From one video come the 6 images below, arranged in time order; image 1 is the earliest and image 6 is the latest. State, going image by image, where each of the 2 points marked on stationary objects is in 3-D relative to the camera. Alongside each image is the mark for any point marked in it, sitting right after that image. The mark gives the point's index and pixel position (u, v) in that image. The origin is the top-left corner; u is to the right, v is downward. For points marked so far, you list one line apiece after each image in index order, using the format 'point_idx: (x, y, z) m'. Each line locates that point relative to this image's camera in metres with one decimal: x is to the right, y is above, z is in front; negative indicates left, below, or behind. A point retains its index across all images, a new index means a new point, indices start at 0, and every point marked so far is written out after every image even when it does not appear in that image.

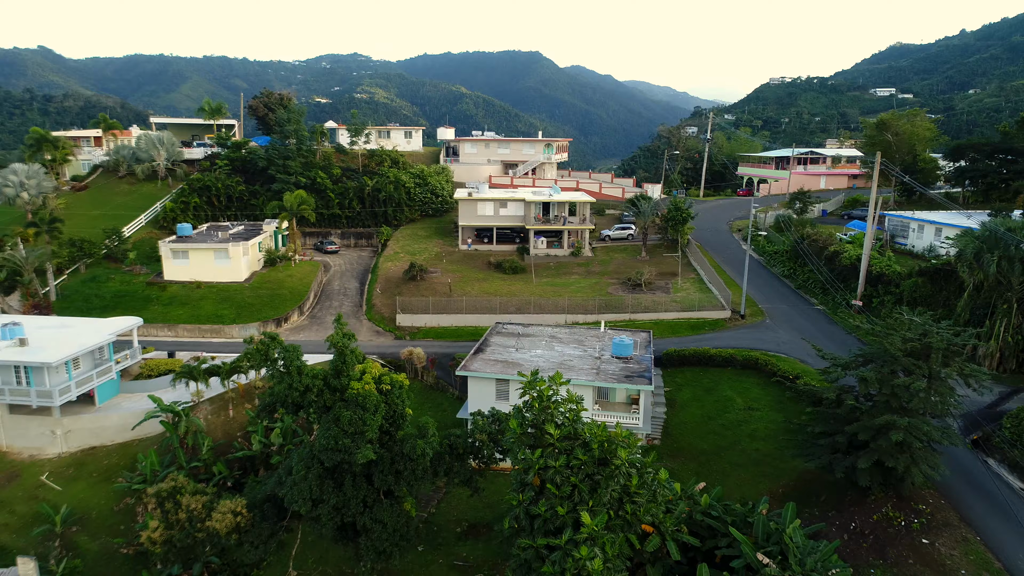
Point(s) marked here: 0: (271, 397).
0: (-3.3, -1.6, +12.7) m
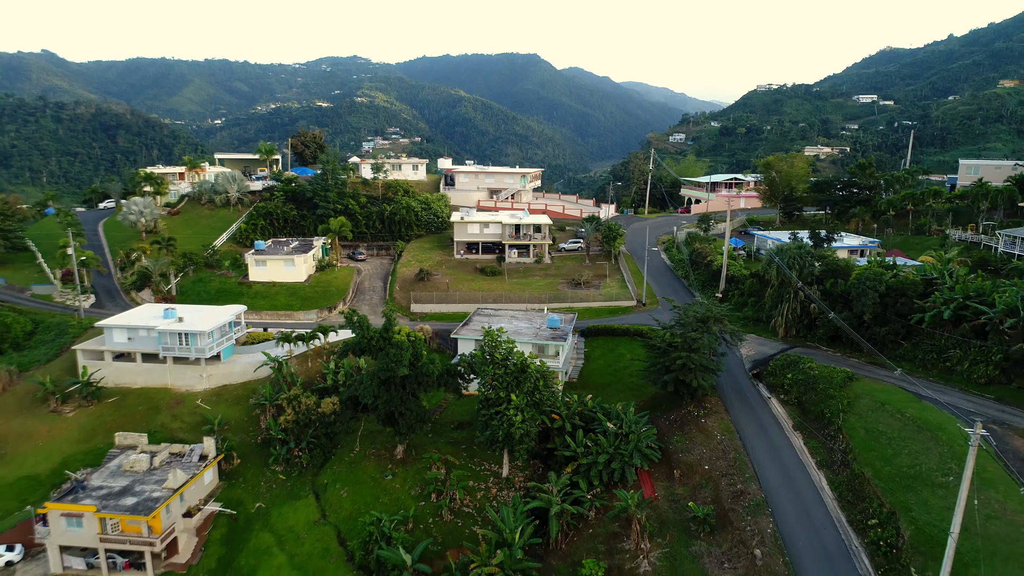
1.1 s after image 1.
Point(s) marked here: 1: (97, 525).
0: (-4.0, -1.5, +22.1) m
1: (-9.0, -5.1, +18.6) m
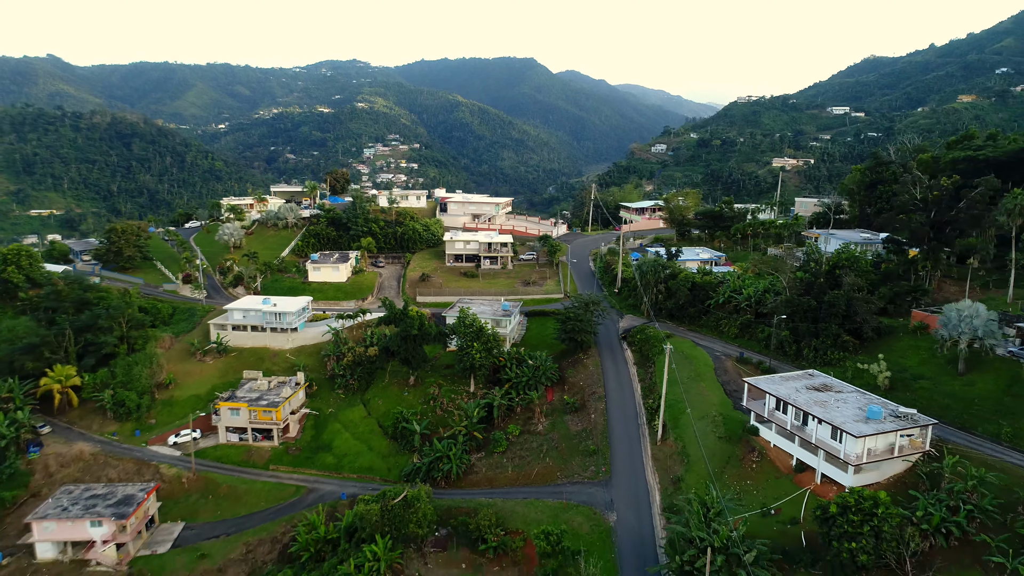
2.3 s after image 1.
0: (-5.5, -1.4, +37.3) m
1: (-10.5, -5.0, +33.8) m
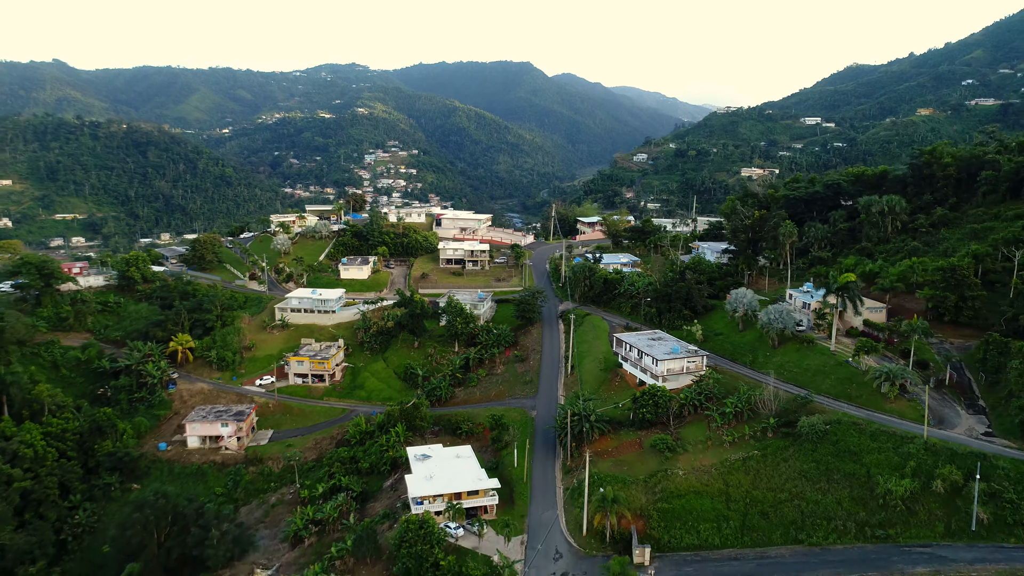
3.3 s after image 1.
0: (-7.3, -1.0, +54.9) m
1: (-12.3, -4.6, +51.3) m
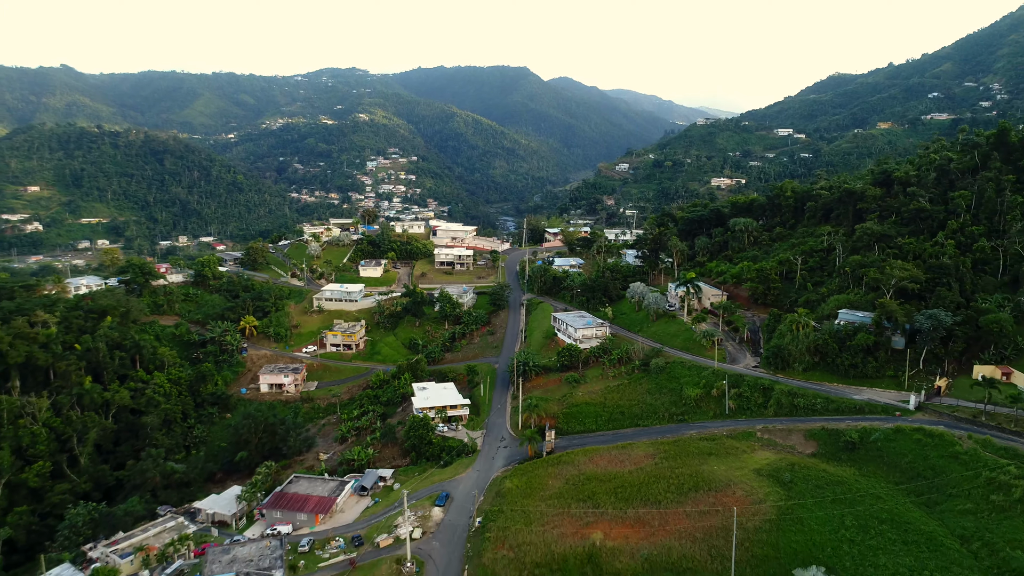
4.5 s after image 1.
0: (-9.5, -0.6, +75.4) m
1: (-14.5, -4.2, +71.8) m
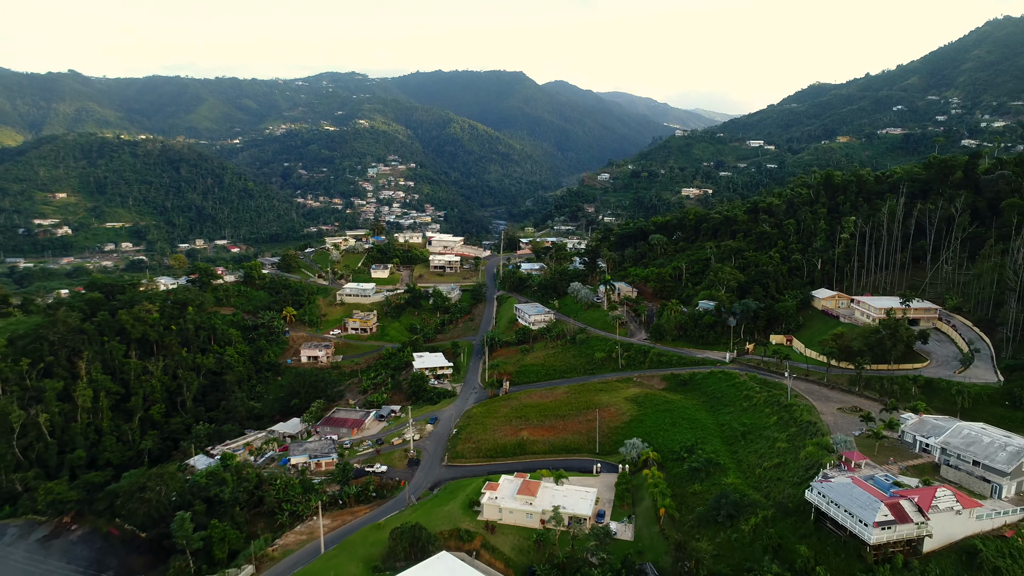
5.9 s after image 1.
0: (-12.3, -0.4, +99.3) m
1: (-17.3, -4.0, +95.7) m
